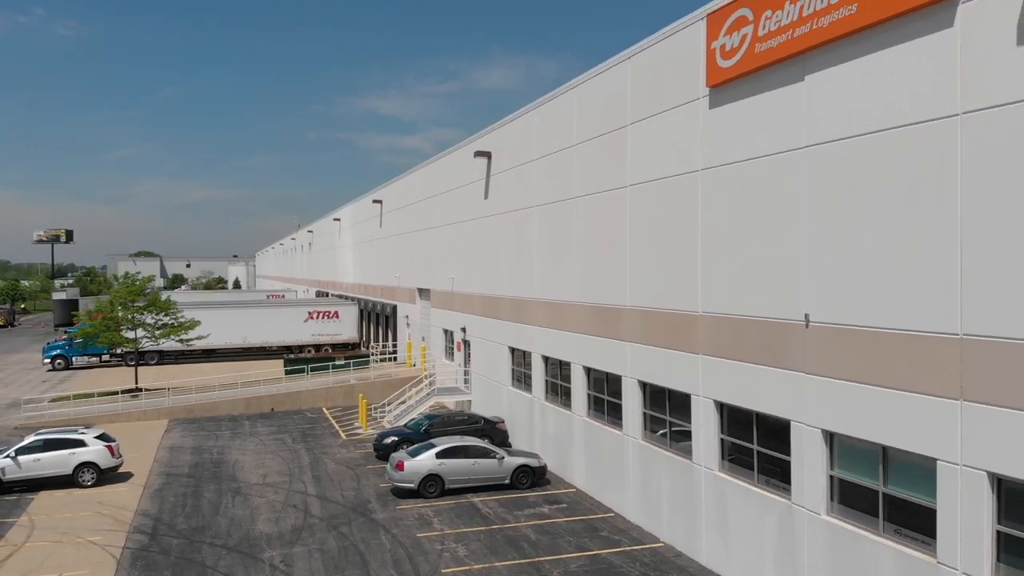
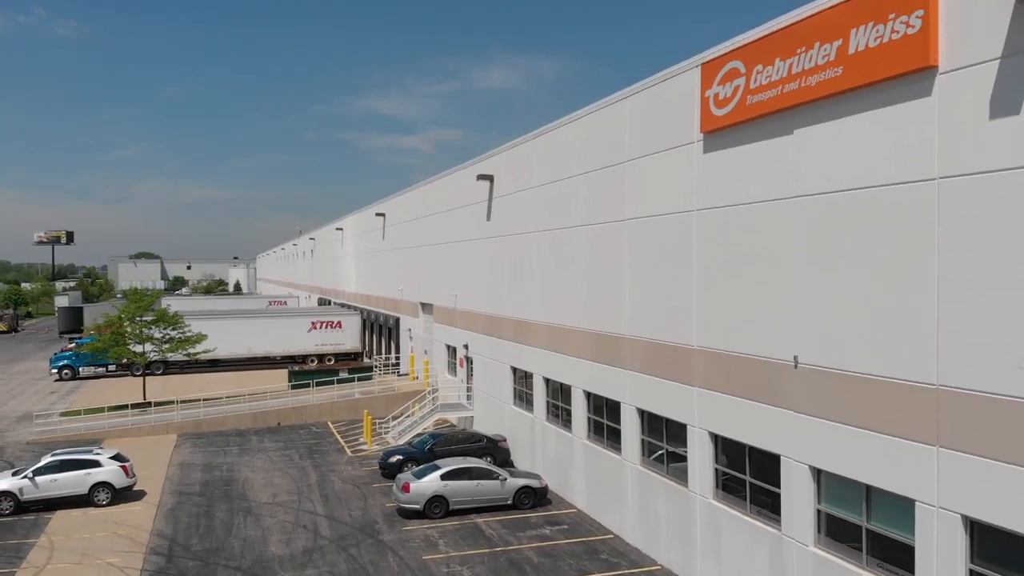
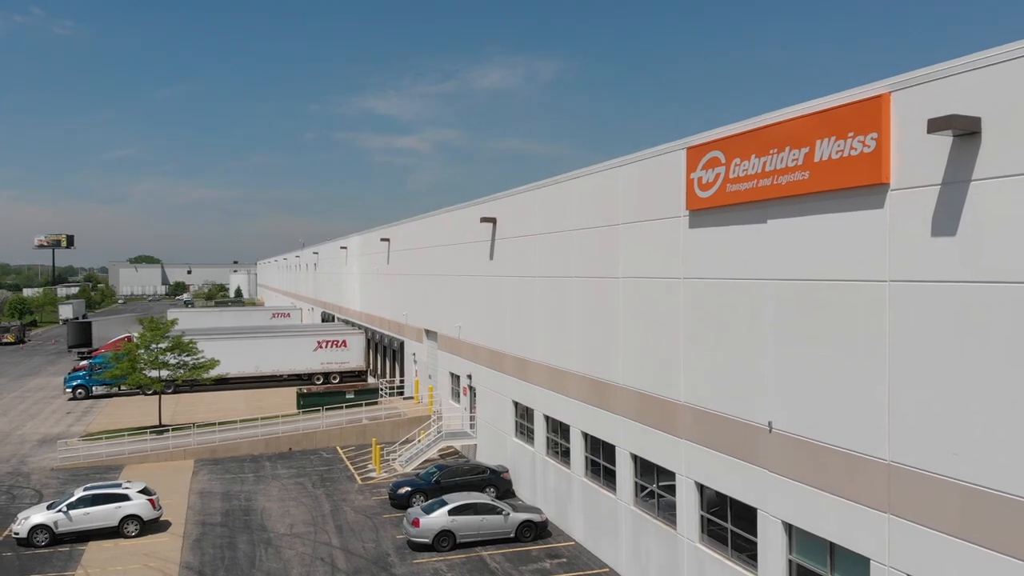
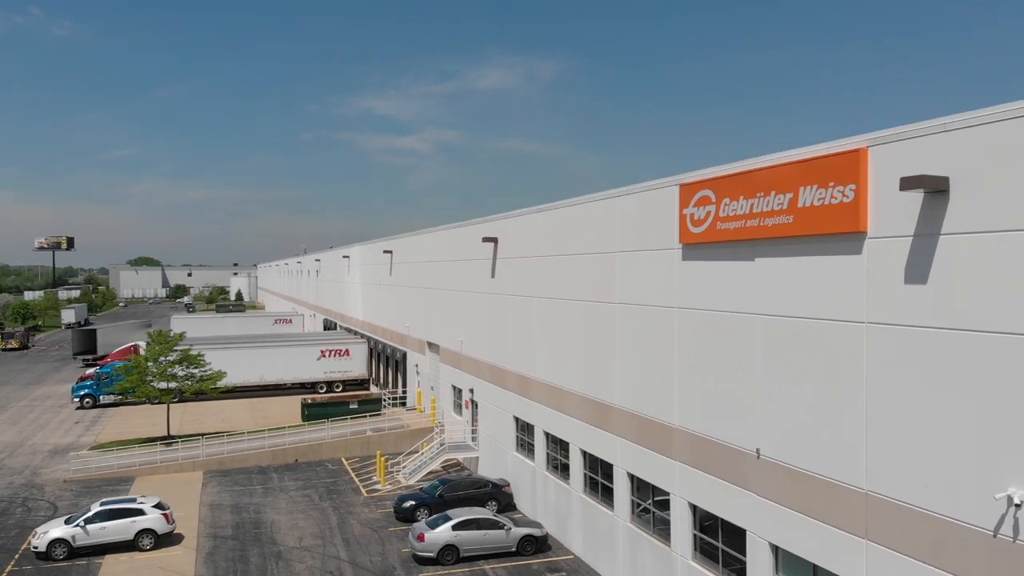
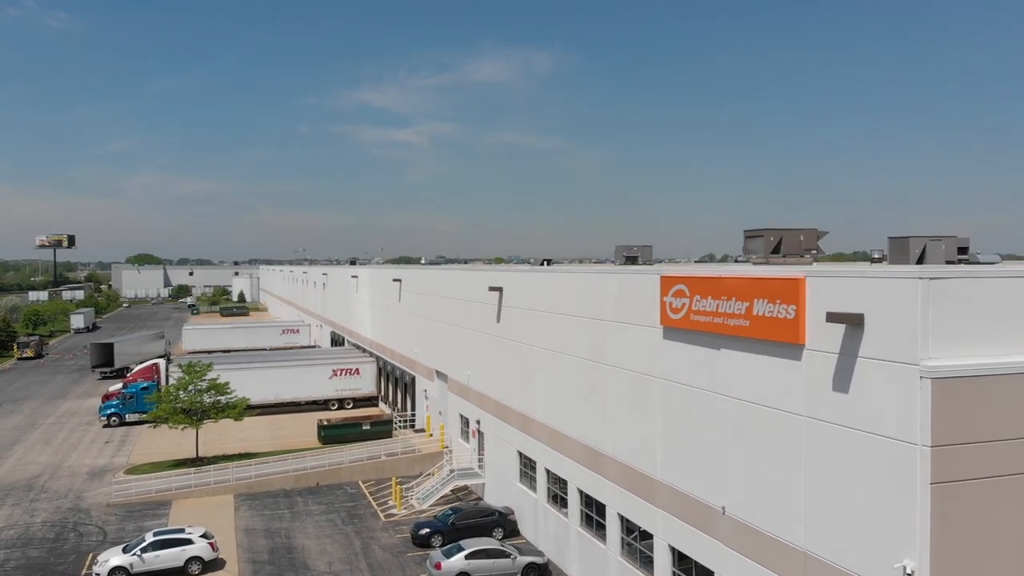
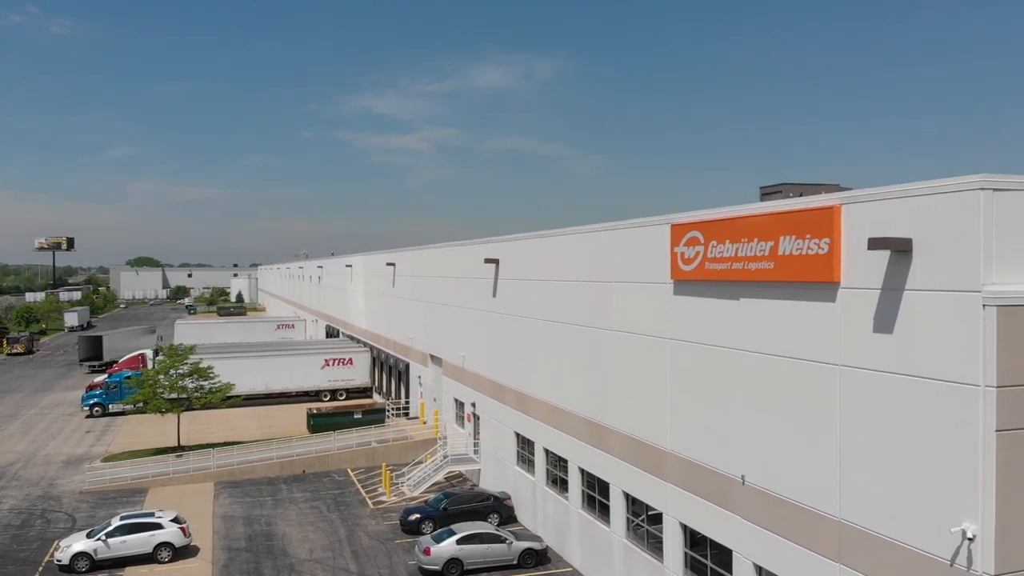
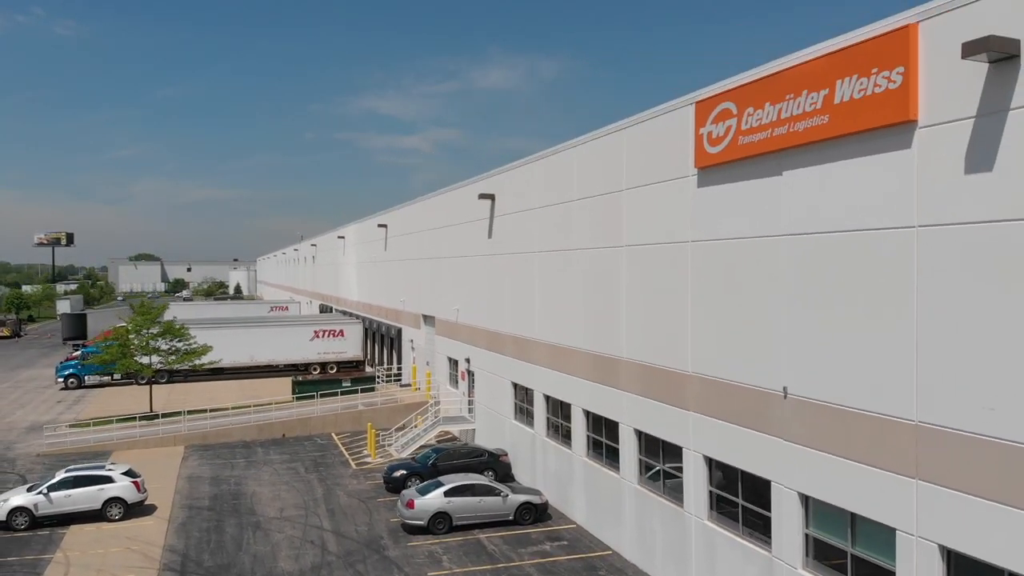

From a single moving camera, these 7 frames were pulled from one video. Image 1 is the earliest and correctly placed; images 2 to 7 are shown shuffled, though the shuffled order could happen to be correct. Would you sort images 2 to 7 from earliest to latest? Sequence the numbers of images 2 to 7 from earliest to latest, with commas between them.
2, 7, 3, 4, 6, 5
